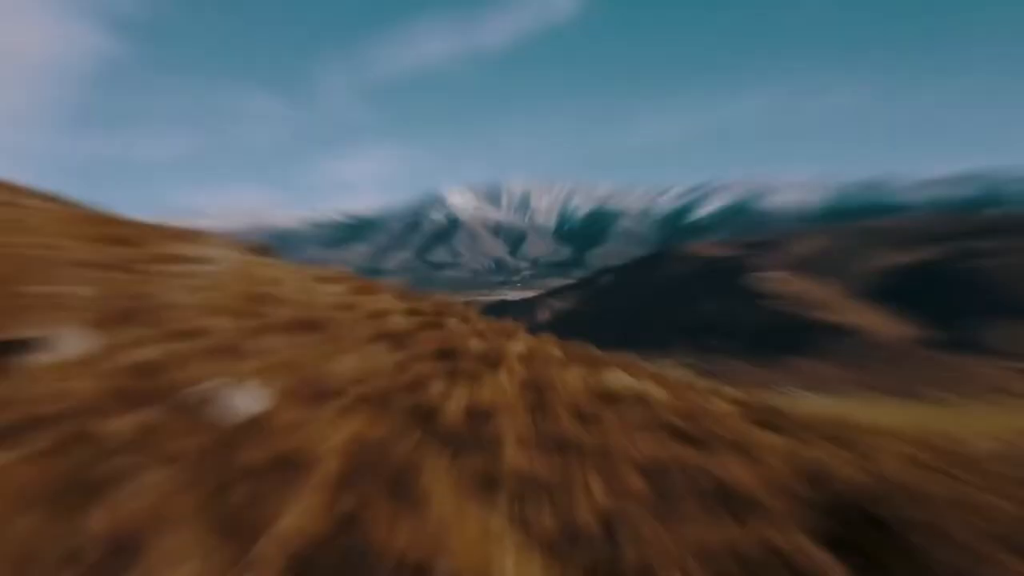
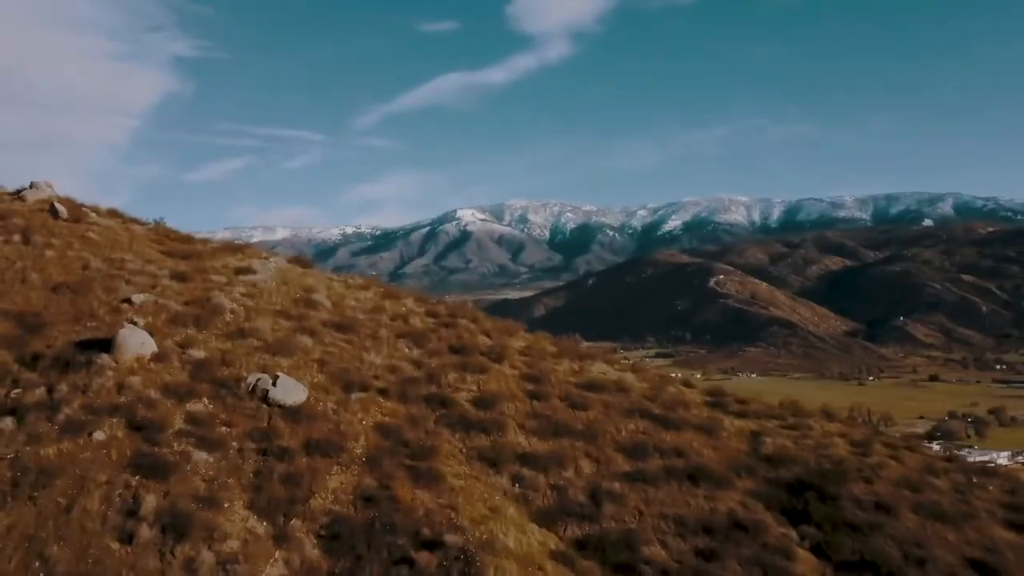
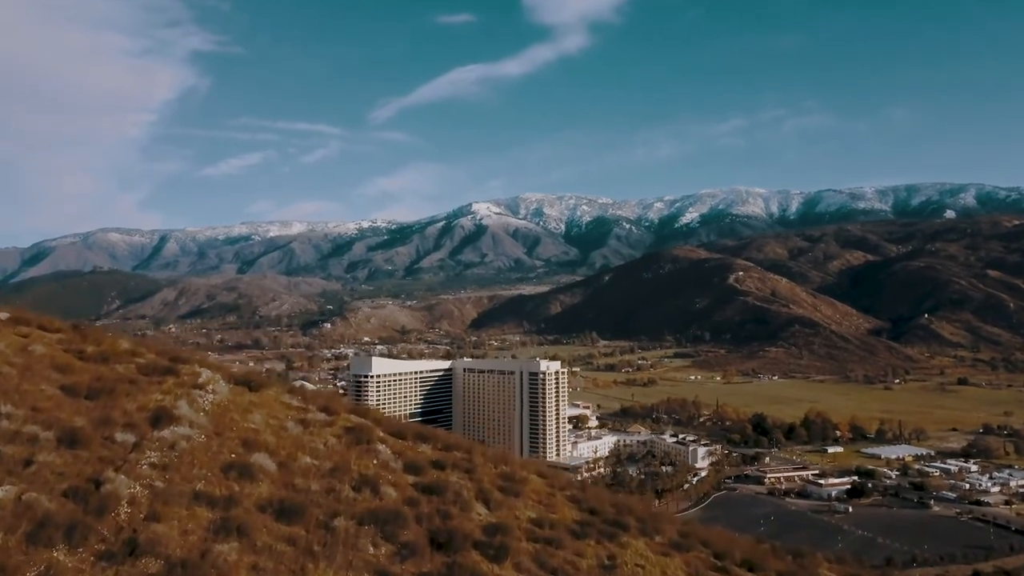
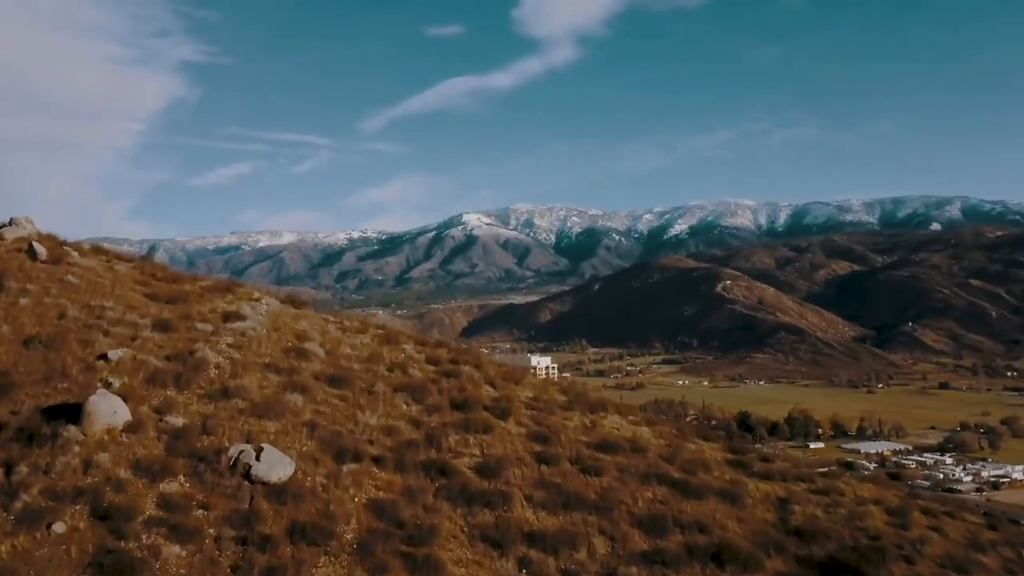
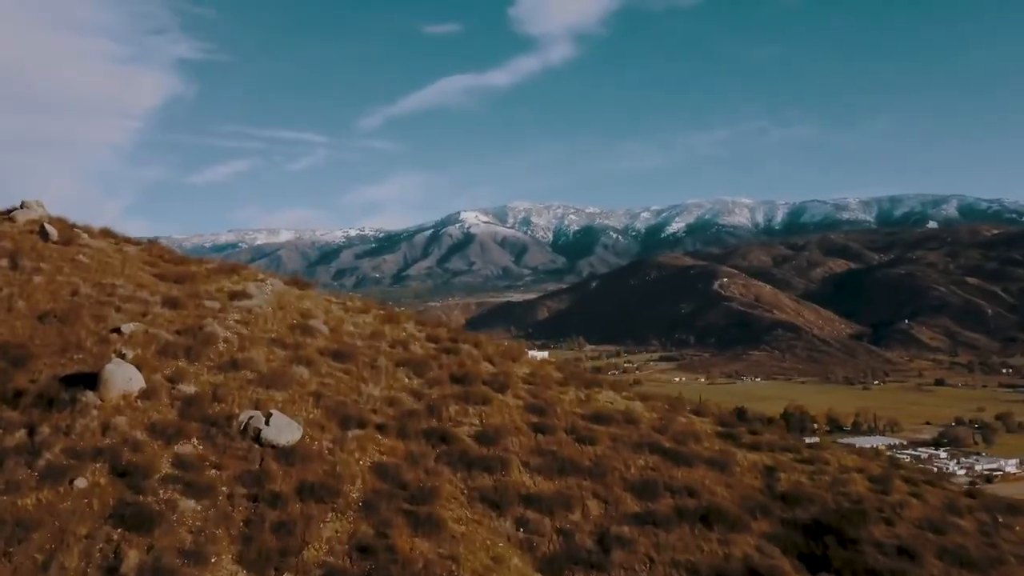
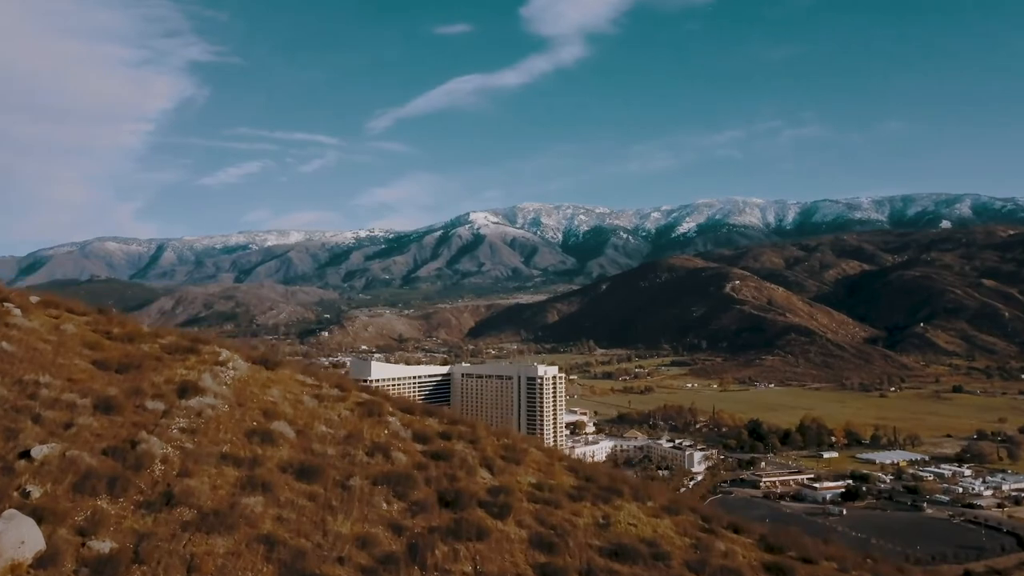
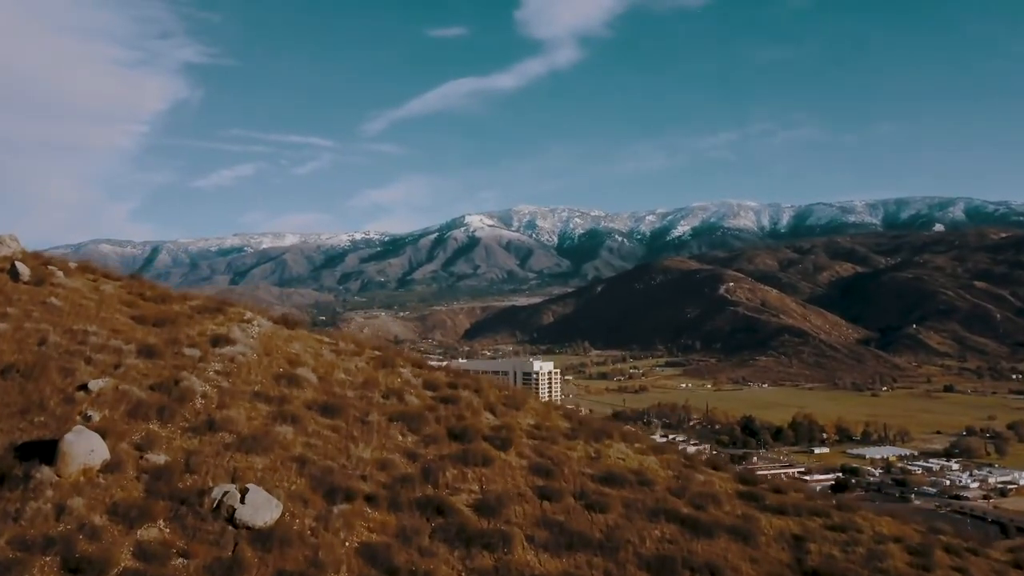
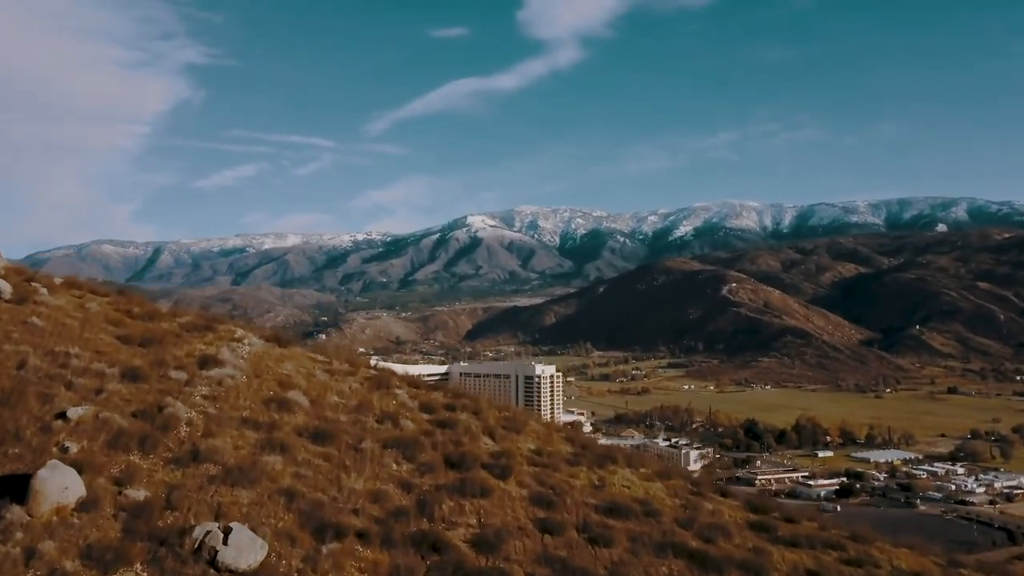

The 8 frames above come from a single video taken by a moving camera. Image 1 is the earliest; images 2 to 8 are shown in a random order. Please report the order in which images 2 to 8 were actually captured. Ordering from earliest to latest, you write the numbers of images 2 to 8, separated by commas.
2, 5, 4, 7, 8, 6, 3
